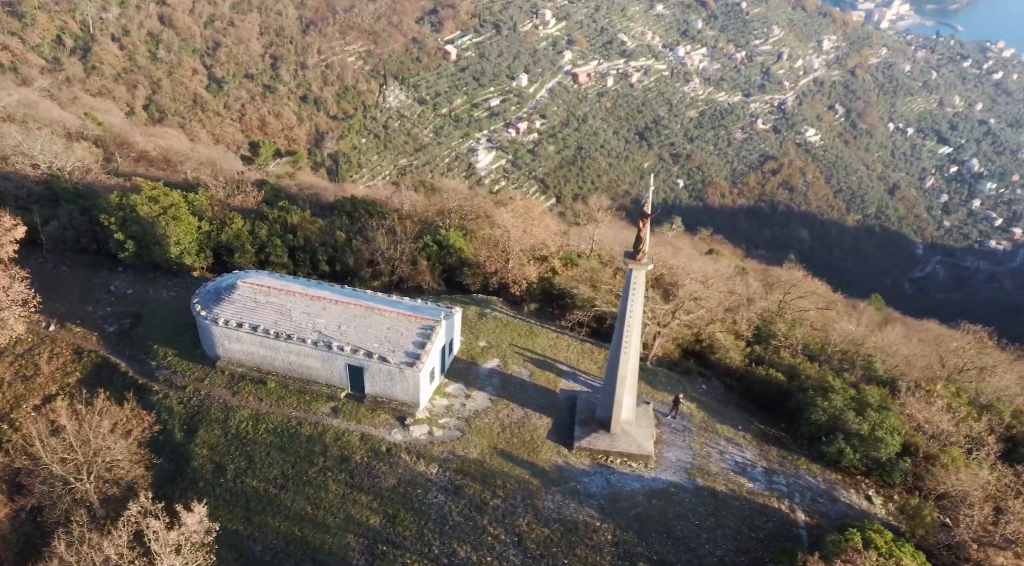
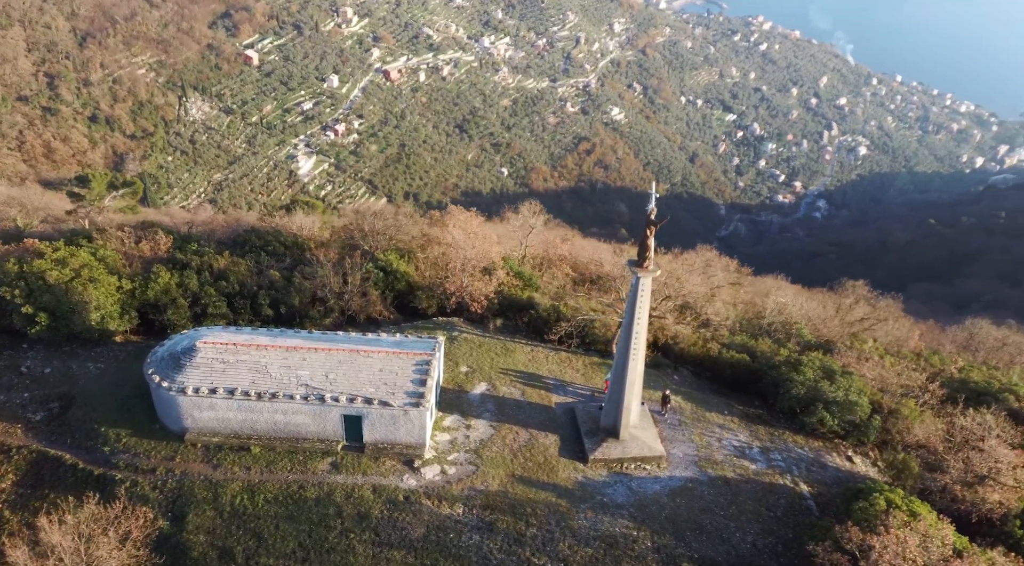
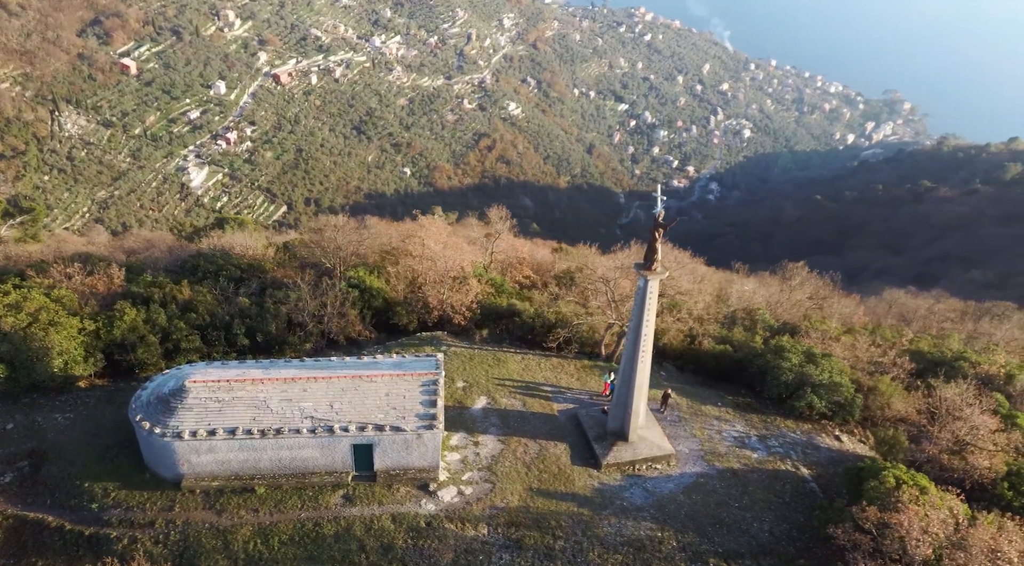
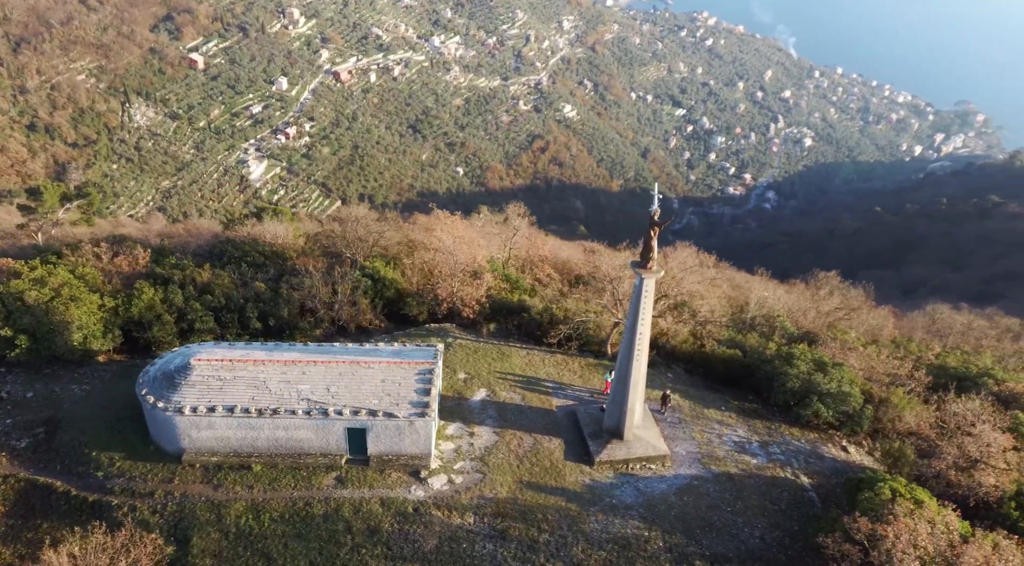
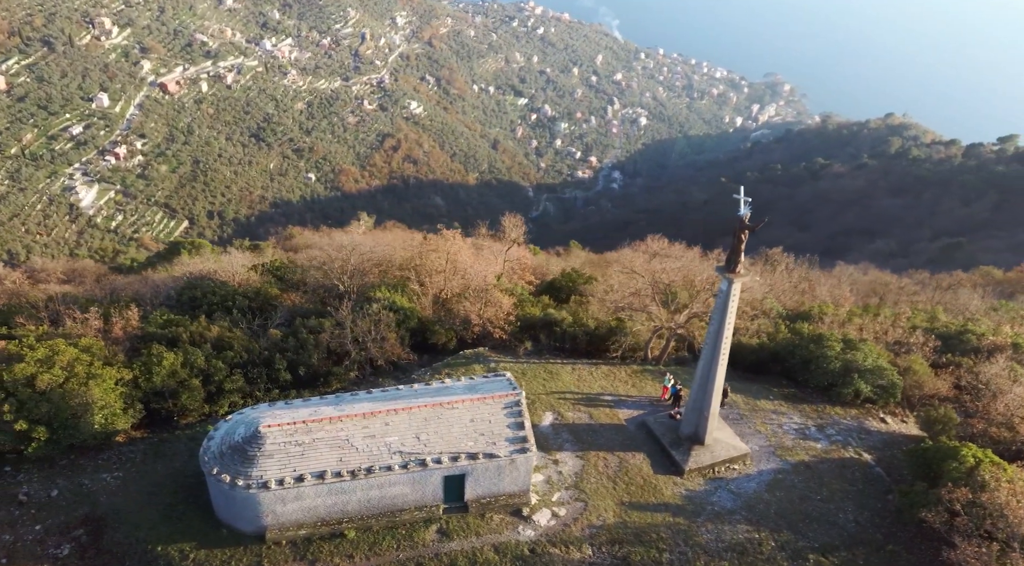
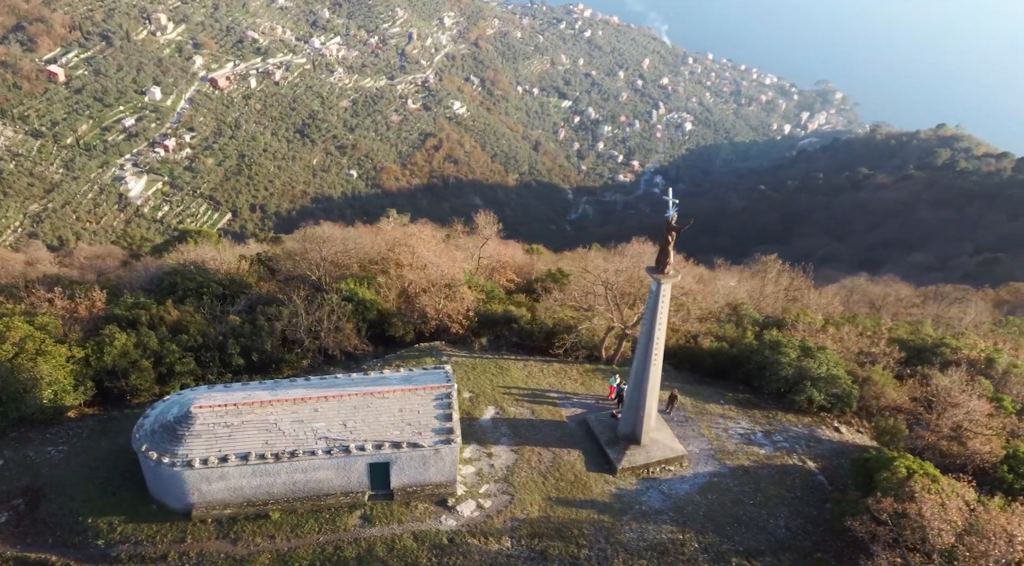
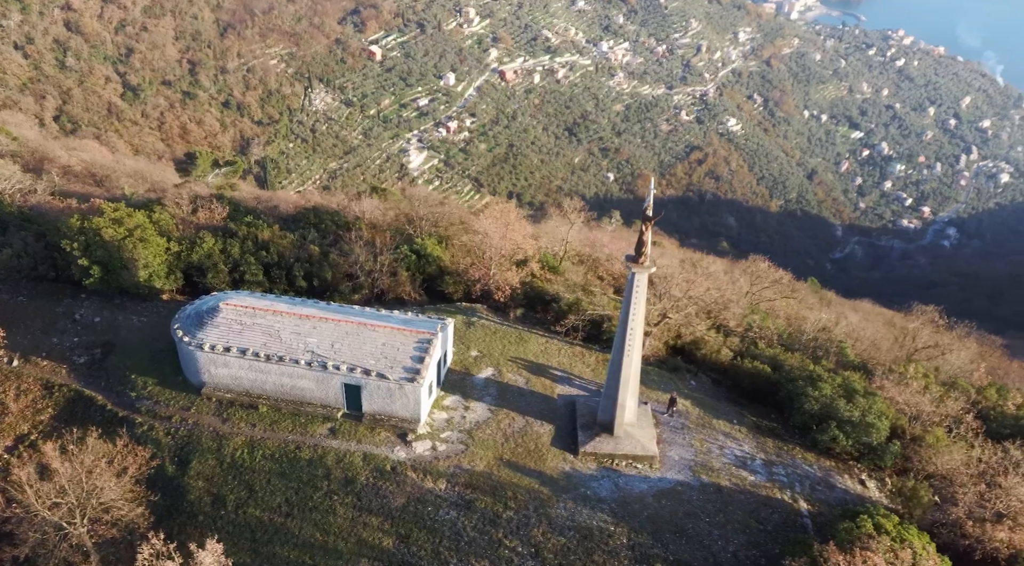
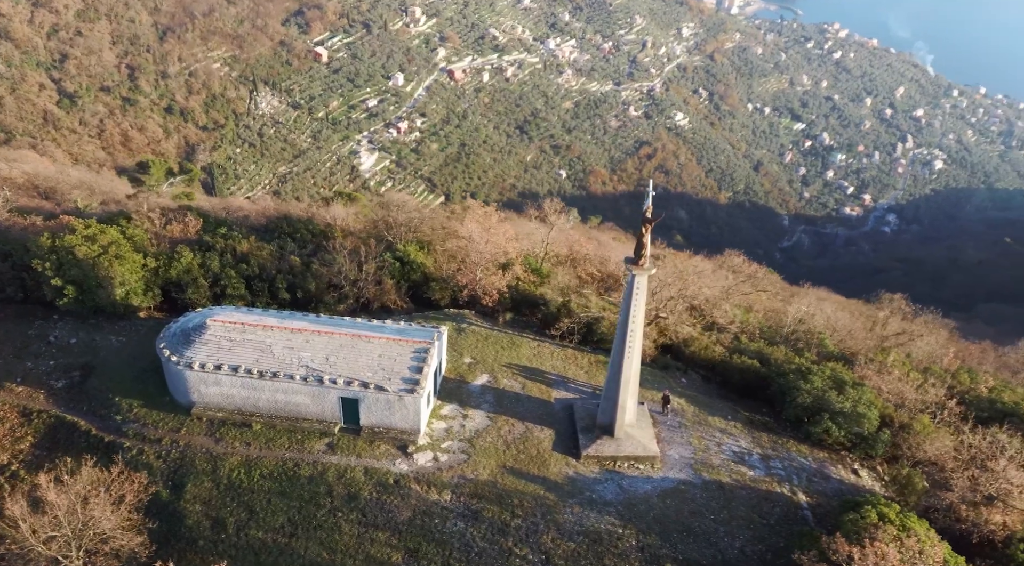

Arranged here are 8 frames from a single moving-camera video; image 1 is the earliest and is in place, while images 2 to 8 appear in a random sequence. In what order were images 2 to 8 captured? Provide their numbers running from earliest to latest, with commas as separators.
7, 8, 2, 4, 3, 6, 5
